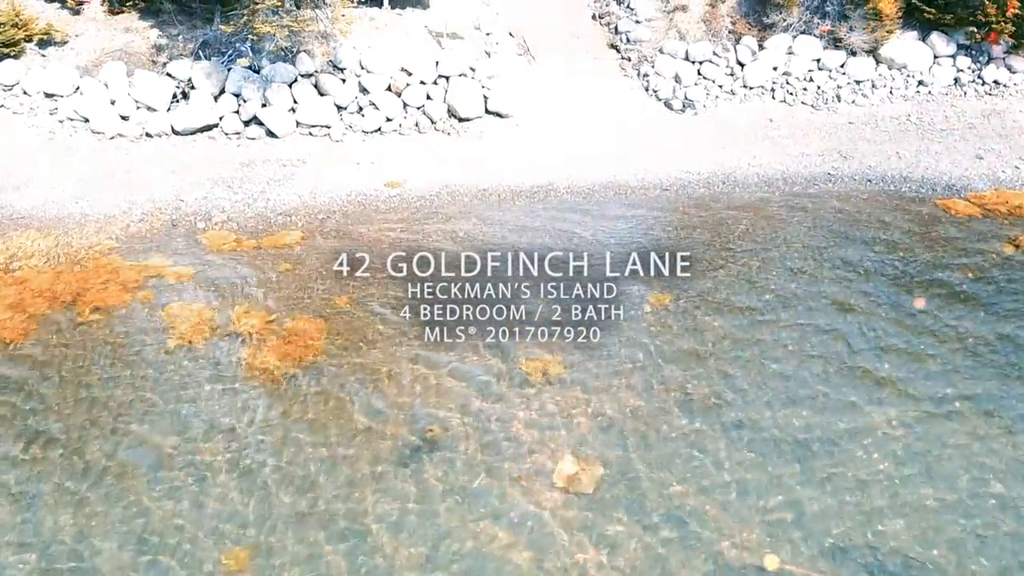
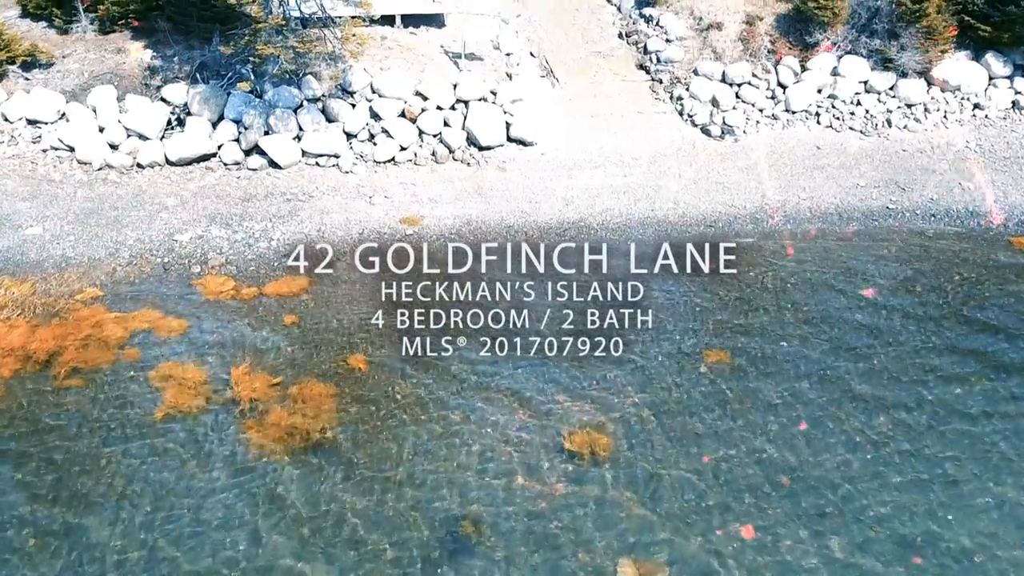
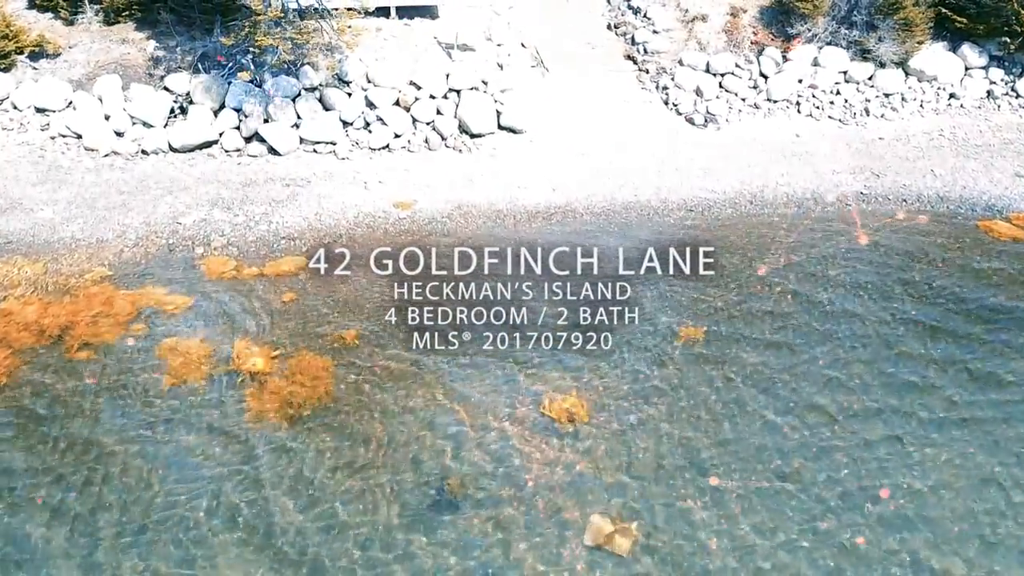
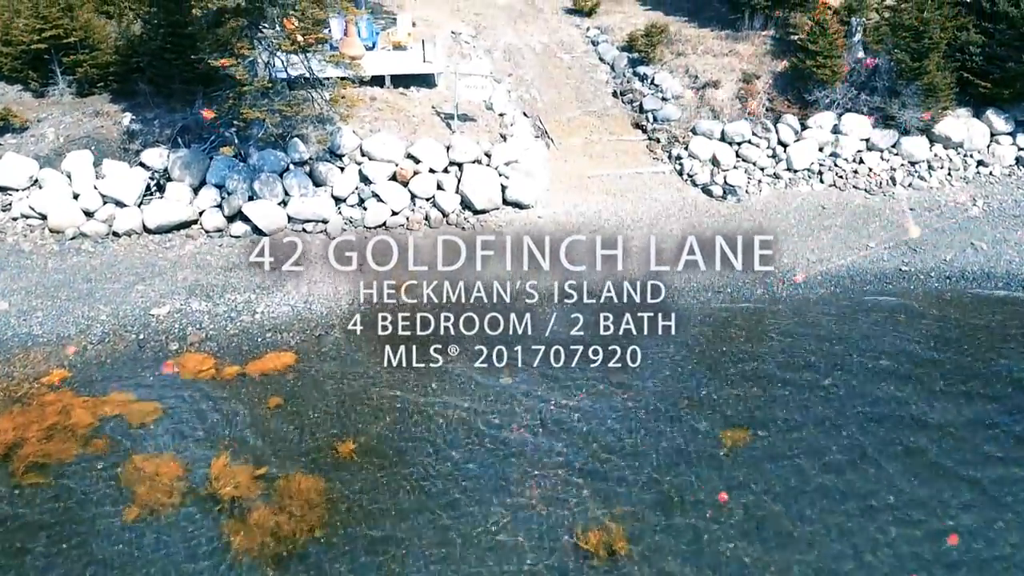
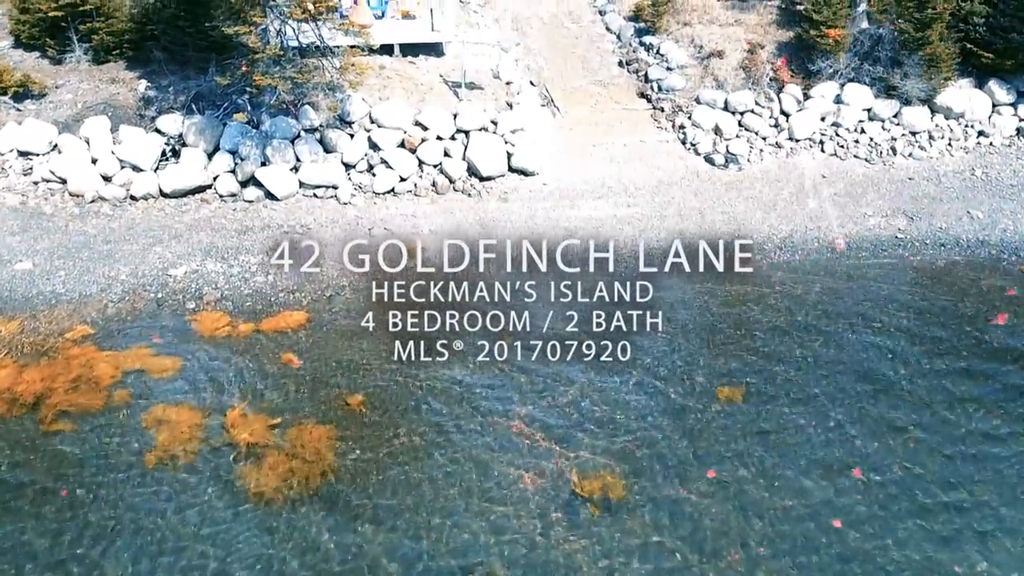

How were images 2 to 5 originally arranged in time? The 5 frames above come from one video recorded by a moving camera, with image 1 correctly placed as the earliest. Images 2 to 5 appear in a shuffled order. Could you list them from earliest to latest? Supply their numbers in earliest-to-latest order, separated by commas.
3, 2, 5, 4
